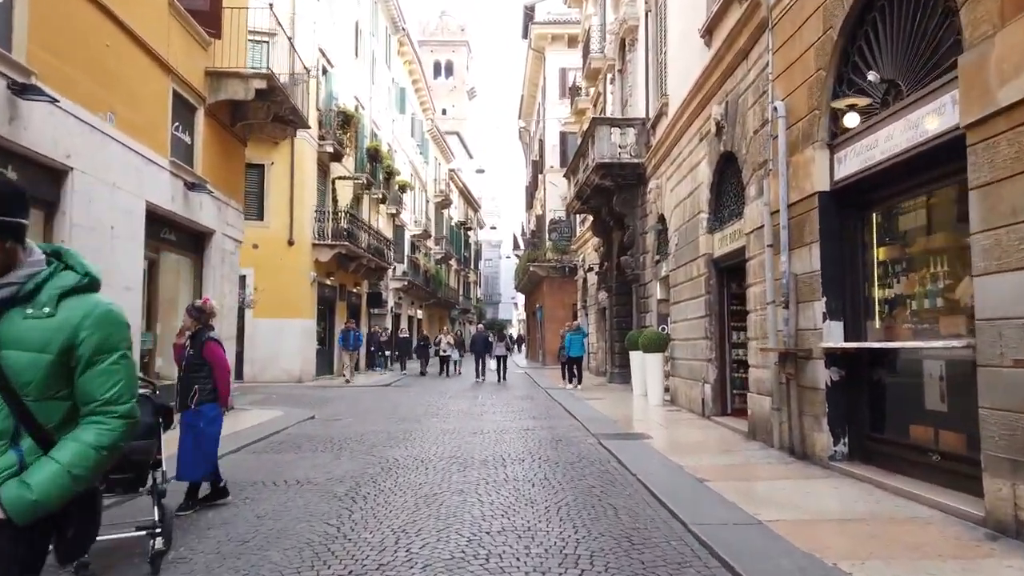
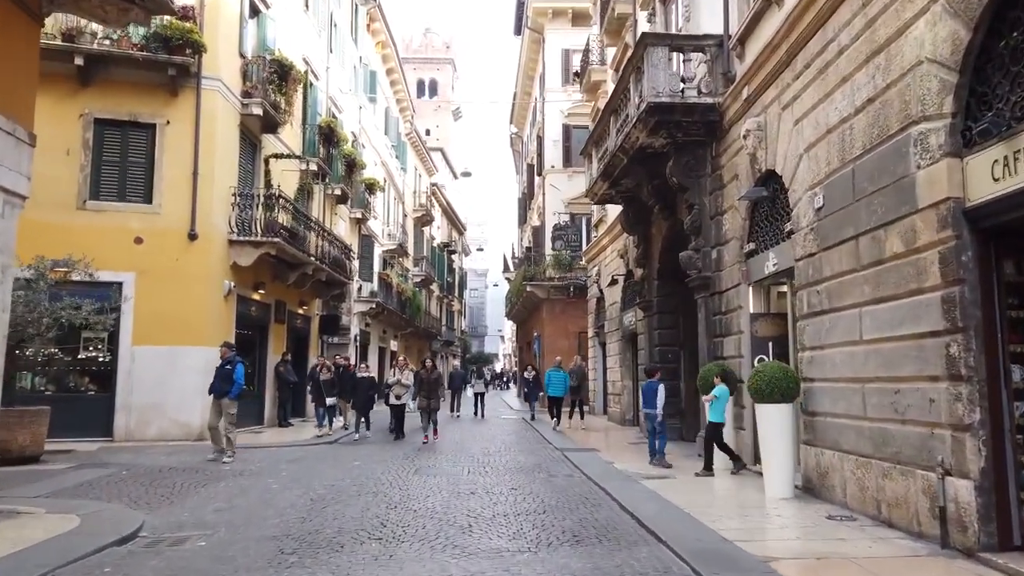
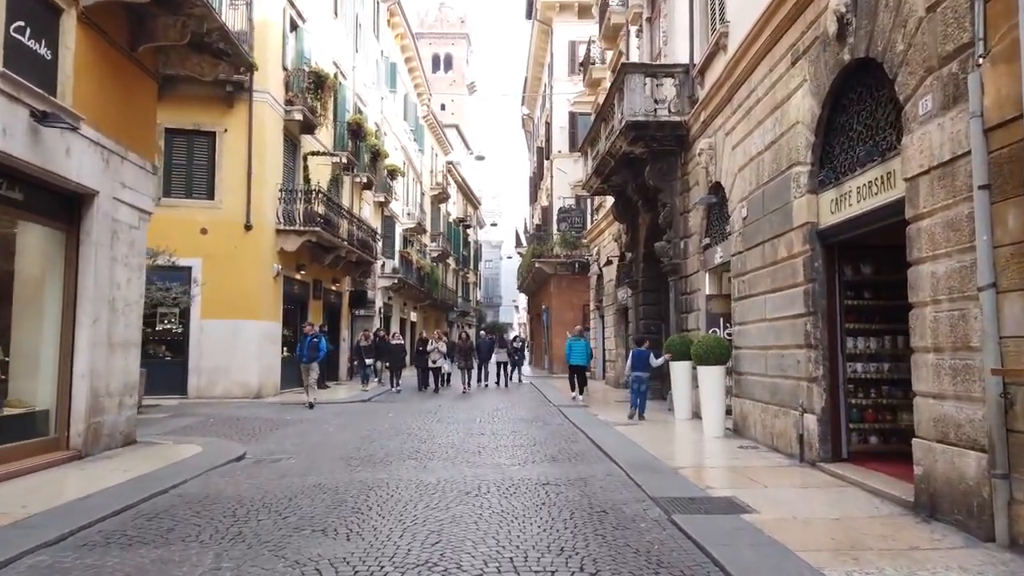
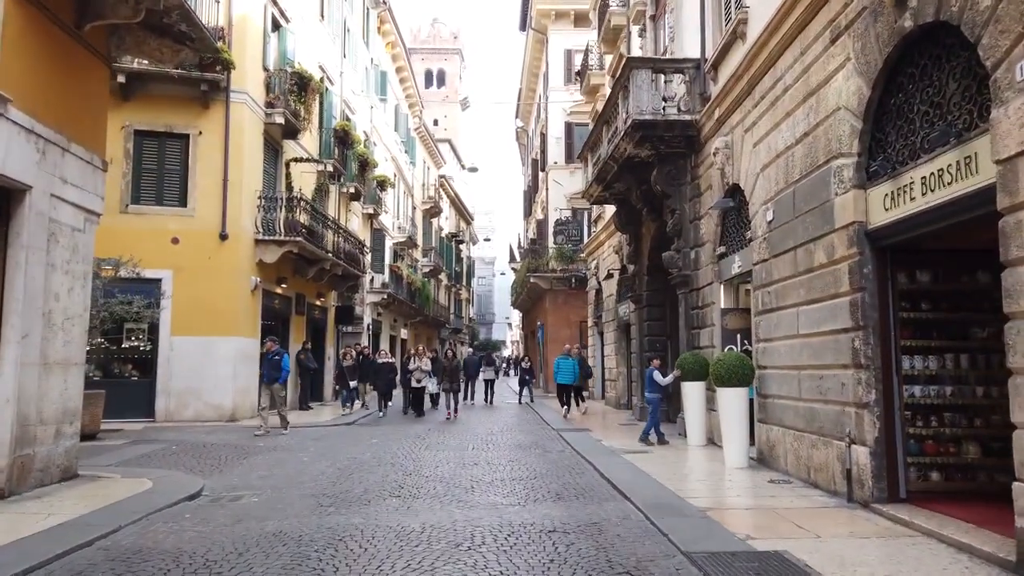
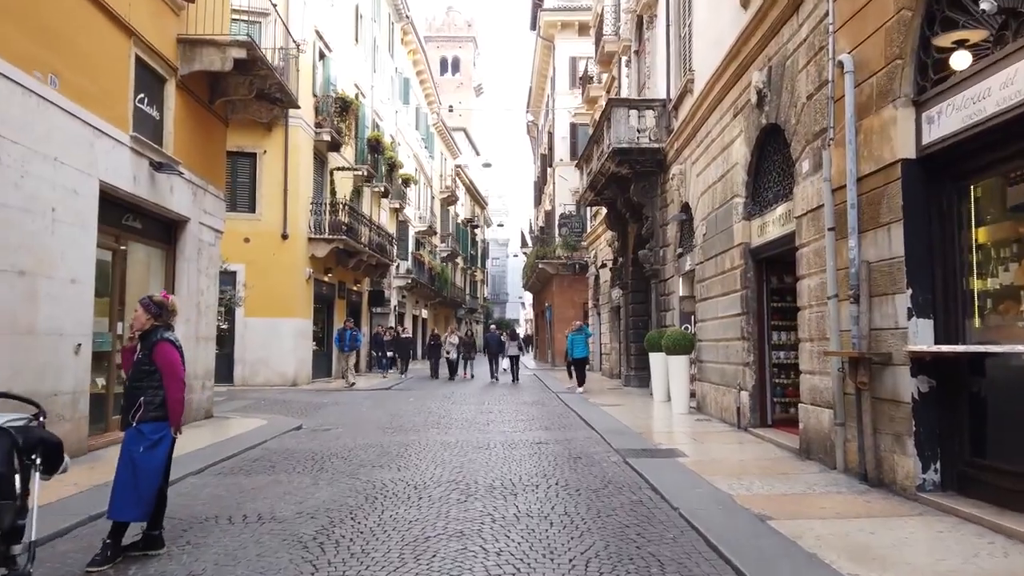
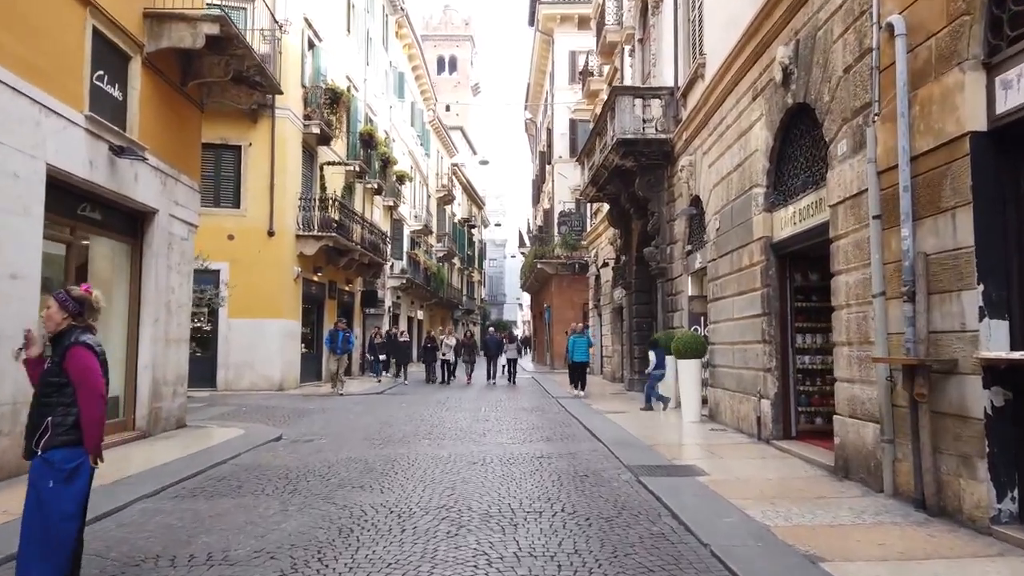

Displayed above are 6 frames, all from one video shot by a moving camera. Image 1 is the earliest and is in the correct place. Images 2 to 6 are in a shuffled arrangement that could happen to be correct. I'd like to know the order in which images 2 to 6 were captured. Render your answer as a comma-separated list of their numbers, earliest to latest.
5, 6, 3, 4, 2
